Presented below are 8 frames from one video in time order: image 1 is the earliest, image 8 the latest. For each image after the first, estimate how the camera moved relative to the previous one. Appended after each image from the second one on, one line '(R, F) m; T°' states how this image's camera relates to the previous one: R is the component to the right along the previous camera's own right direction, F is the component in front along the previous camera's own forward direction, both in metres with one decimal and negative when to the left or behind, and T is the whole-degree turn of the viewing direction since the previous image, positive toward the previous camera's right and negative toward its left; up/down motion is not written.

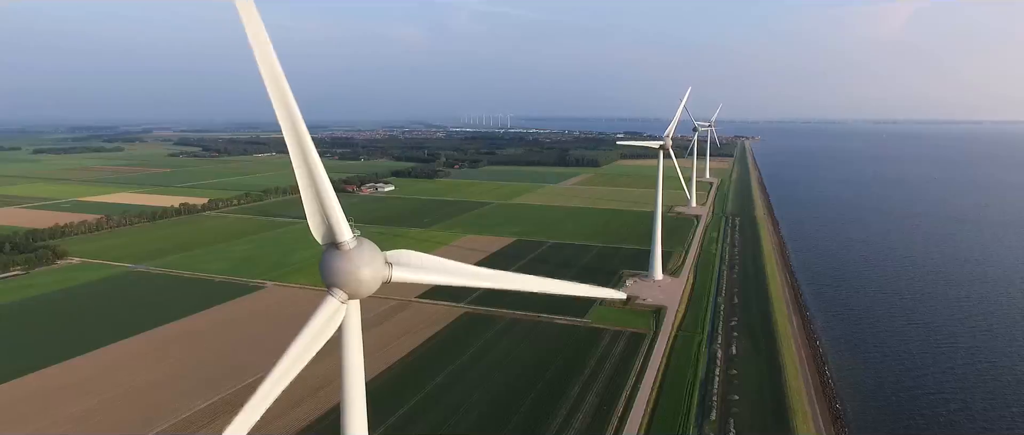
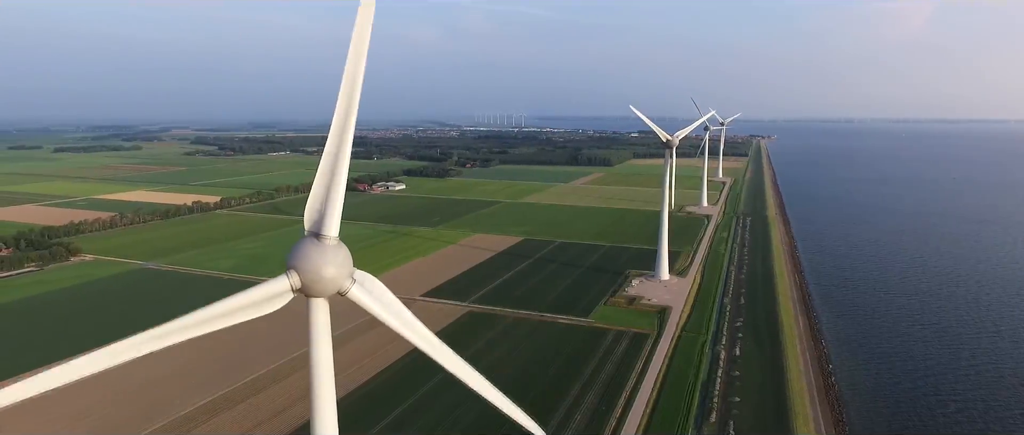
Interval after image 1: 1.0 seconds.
(+0.4, +0.1) m; -1°
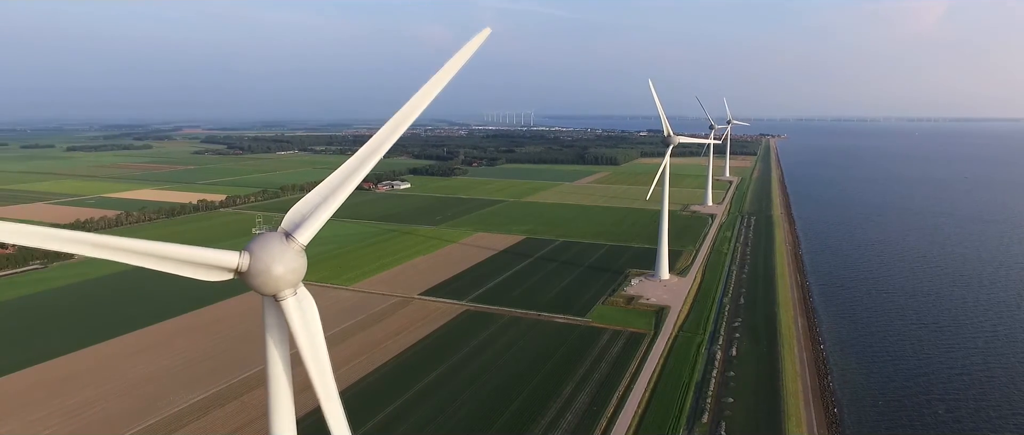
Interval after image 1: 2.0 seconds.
(+0.5, +0.1) m; -1°
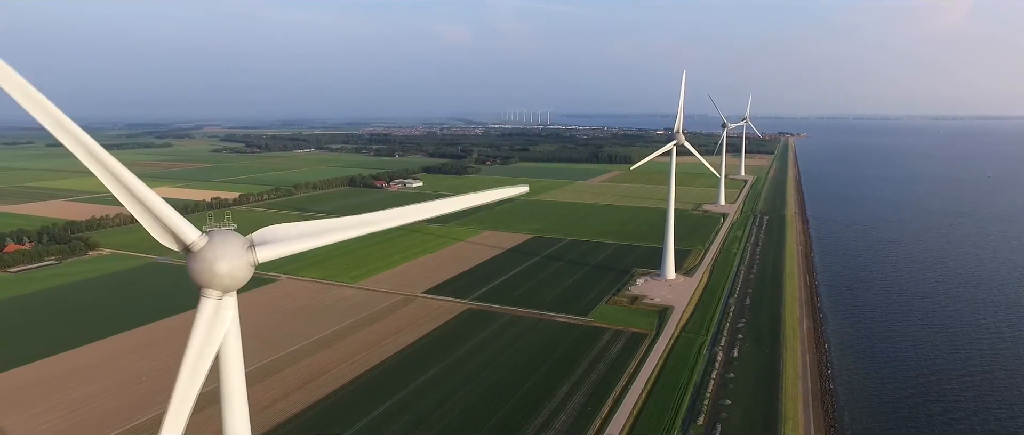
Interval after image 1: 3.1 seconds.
(+0.6, +0.1) m; -2°
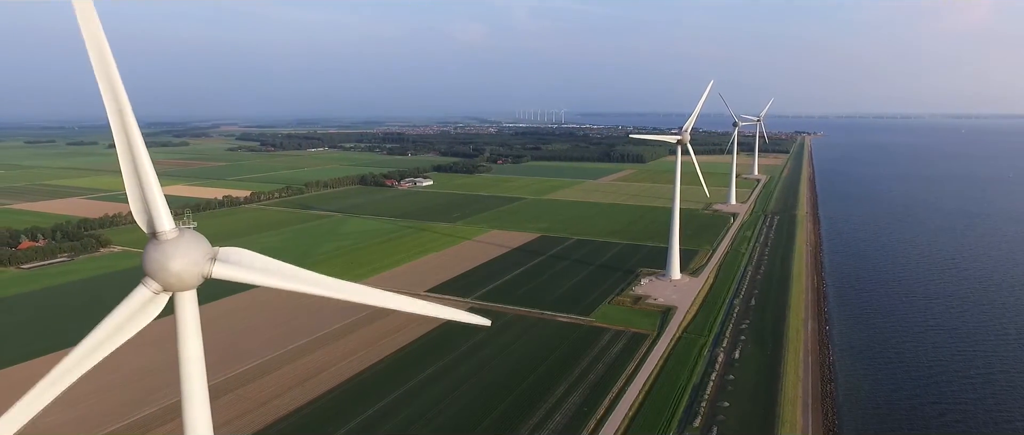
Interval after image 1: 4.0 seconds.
(+0.5, +0.1) m; -1°
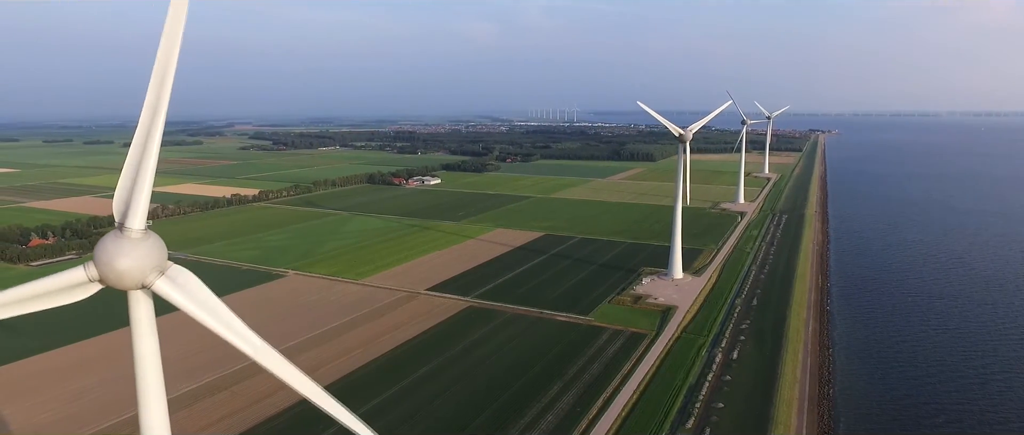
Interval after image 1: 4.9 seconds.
(+0.5, +0.1) m; -1°
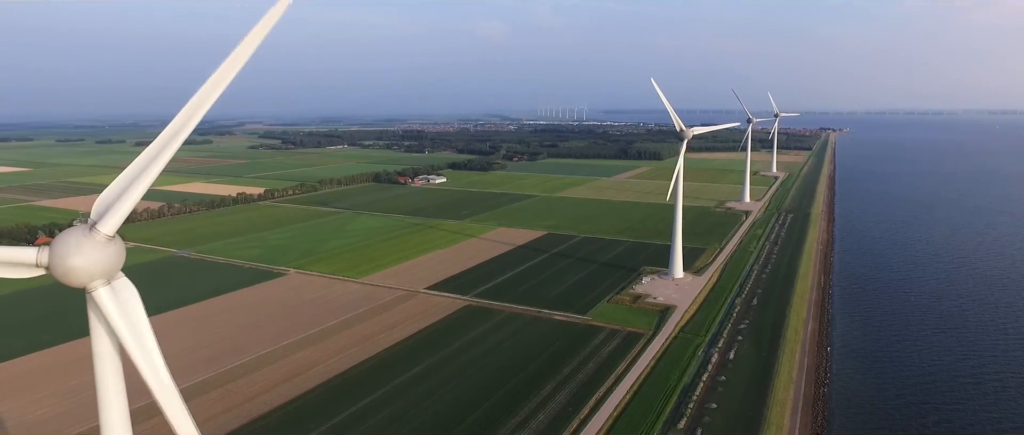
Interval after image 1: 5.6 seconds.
(+0.5, +0.1) m; -1°
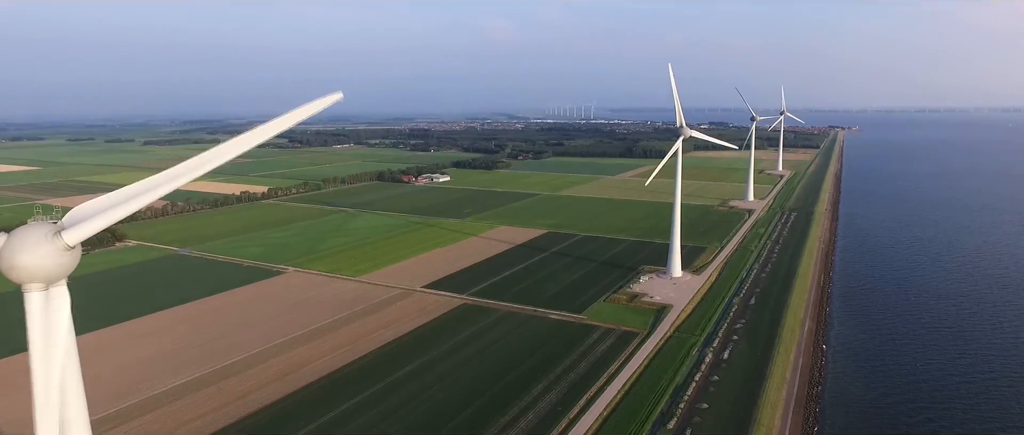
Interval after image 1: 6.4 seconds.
(+0.5, +0.1) m; -1°
